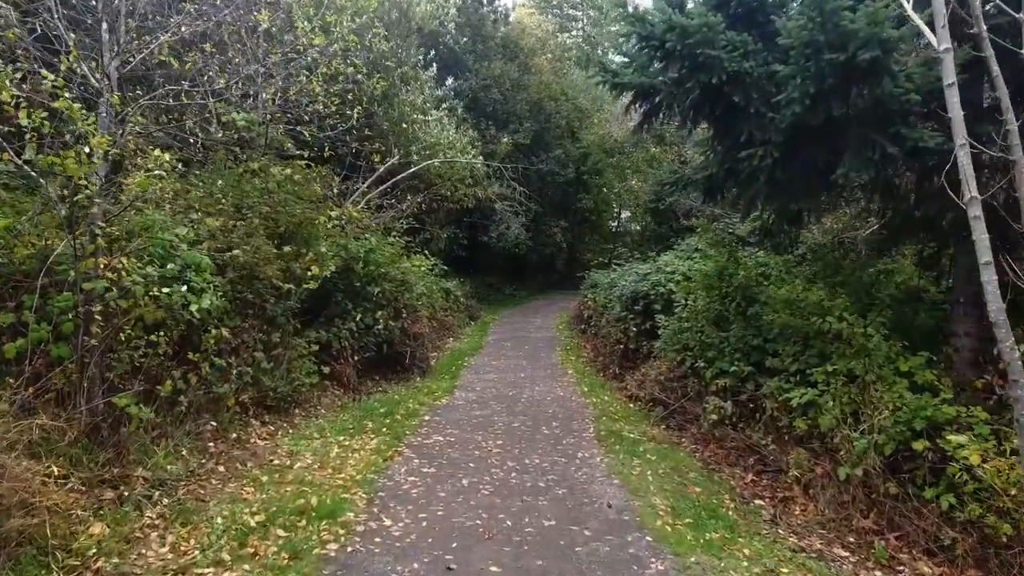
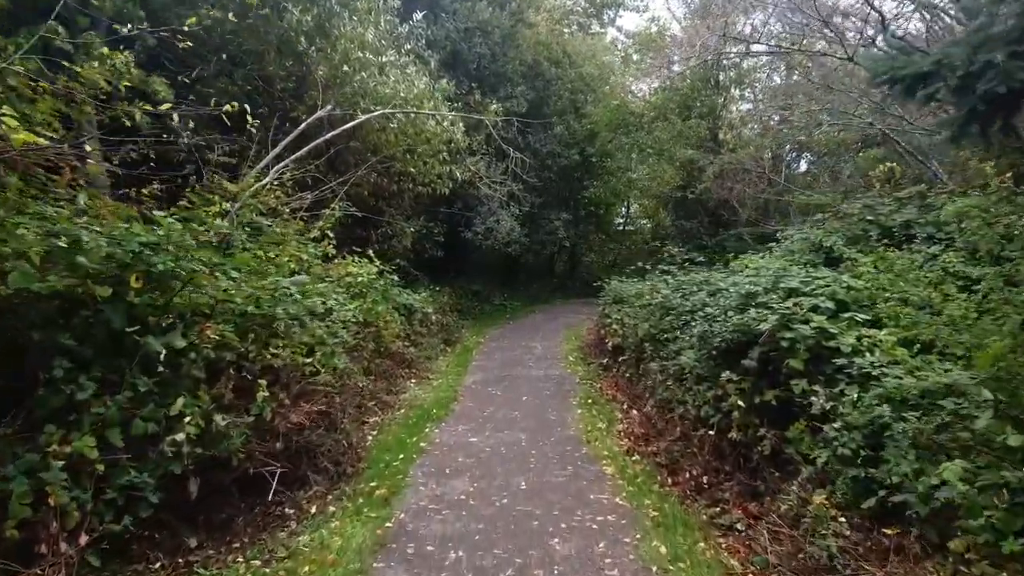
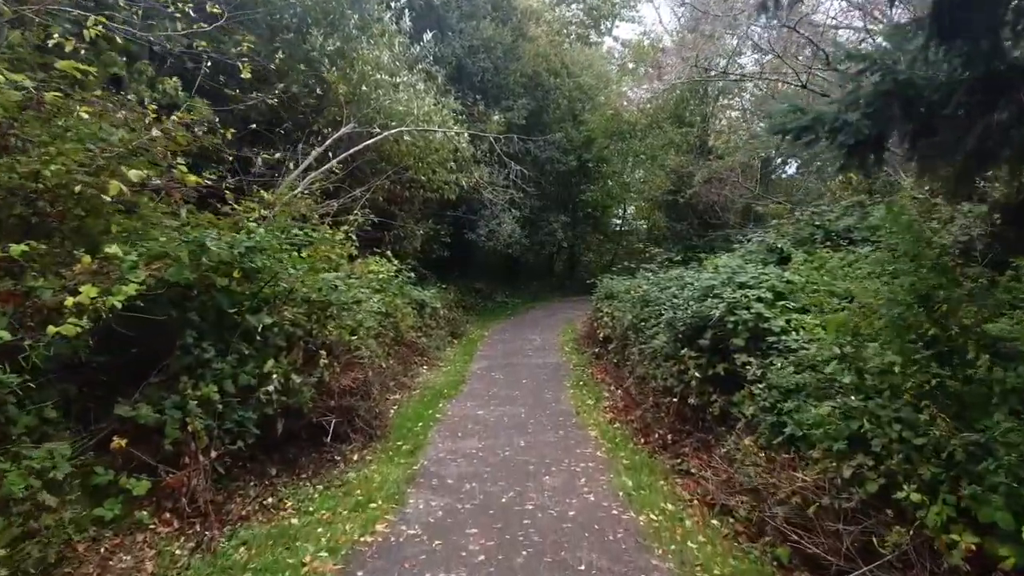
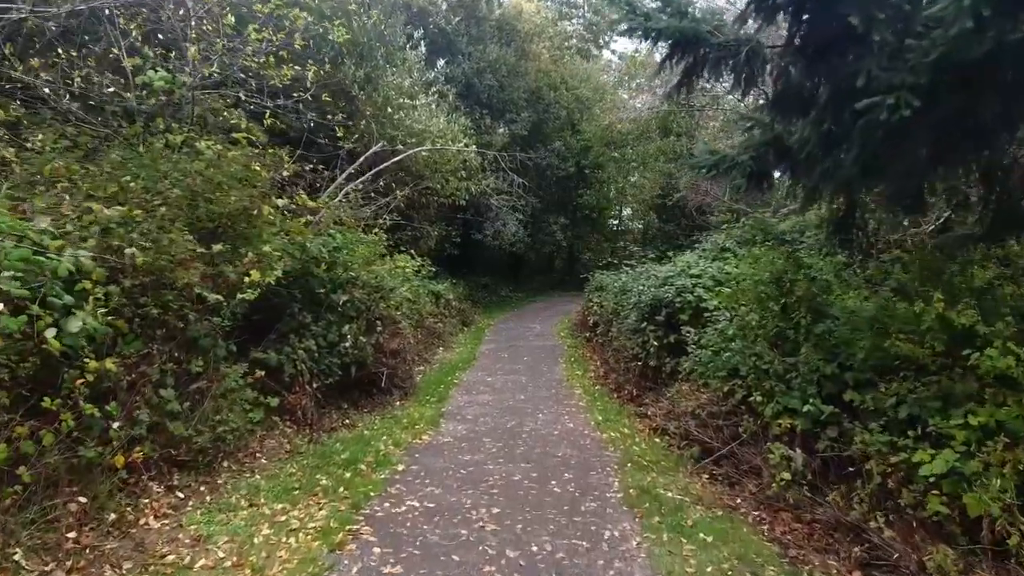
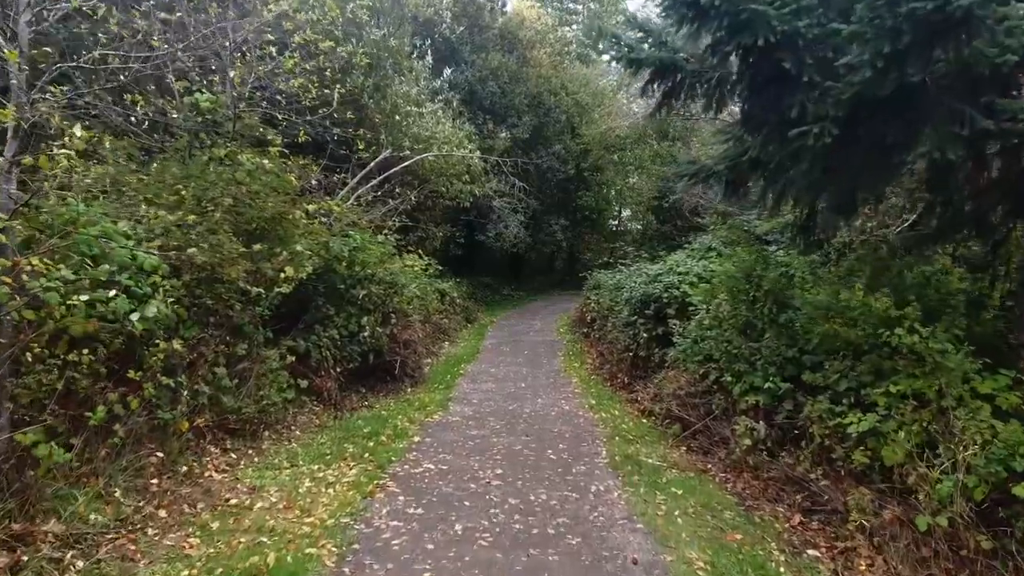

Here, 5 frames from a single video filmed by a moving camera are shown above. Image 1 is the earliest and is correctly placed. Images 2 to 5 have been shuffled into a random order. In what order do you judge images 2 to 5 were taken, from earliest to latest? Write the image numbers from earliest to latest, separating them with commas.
5, 4, 3, 2
